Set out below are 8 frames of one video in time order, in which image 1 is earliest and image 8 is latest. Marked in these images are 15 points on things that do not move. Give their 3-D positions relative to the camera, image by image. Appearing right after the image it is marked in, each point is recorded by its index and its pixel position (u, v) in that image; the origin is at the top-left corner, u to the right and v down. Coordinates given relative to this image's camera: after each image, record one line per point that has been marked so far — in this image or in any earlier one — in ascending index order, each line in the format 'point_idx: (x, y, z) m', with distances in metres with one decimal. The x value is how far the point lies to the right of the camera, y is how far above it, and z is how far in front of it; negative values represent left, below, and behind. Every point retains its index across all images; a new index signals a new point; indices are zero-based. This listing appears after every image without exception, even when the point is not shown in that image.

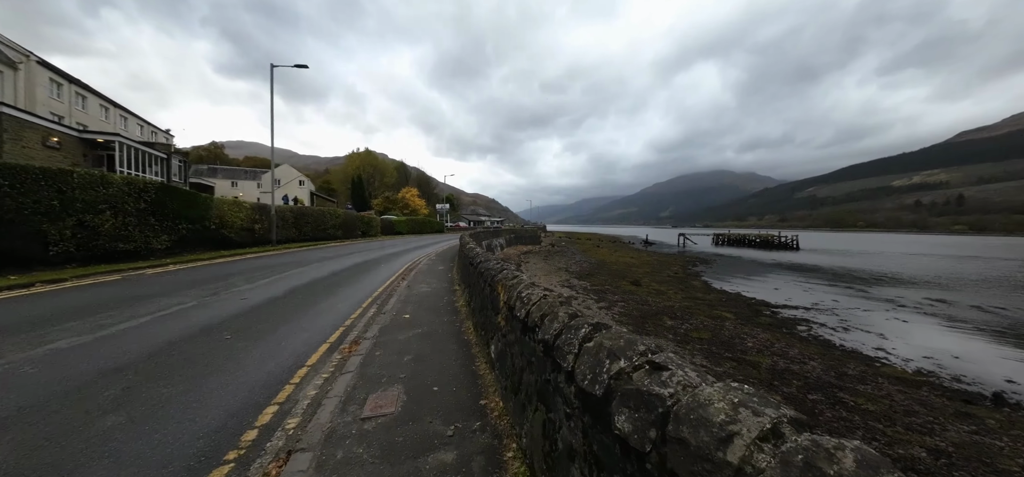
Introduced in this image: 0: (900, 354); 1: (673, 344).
0: (+16.7, -4.8, +15.0) m
1: (+5.9, -3.8, +12.7) m
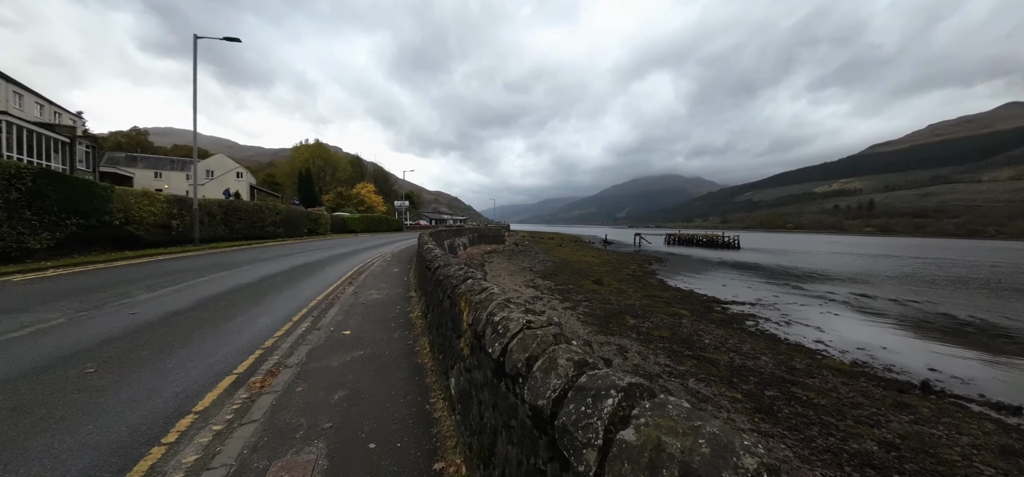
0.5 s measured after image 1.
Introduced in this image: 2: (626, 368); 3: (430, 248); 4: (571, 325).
0: (+15.0, -4.8, +16.1) m
1: (+4.5, -3.8, +12.5) m
2: (+3.3, -3.8, +10.1) m
3: (-2.7, -0.4, +11.6) m
4: (+2.5, -3.5, +13.8) m
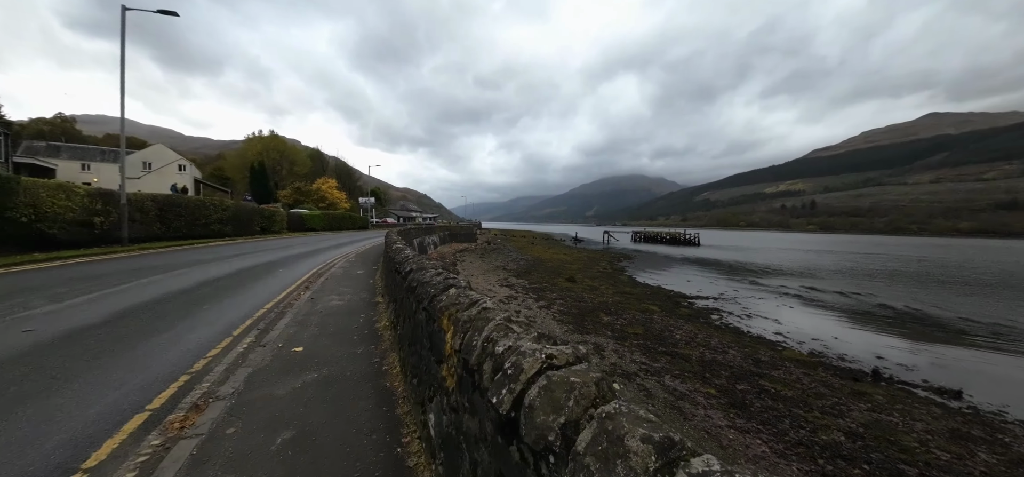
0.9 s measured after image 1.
0: (+13.7, -4.7, +16.9) m
1: (+3.6, -3.7, +12.5) m
2: (+2.6, -3.7, +9.9) m
3: (-3.5, -0.3, +10.9) m
4: (+1.4, -3.4, +13.5) m
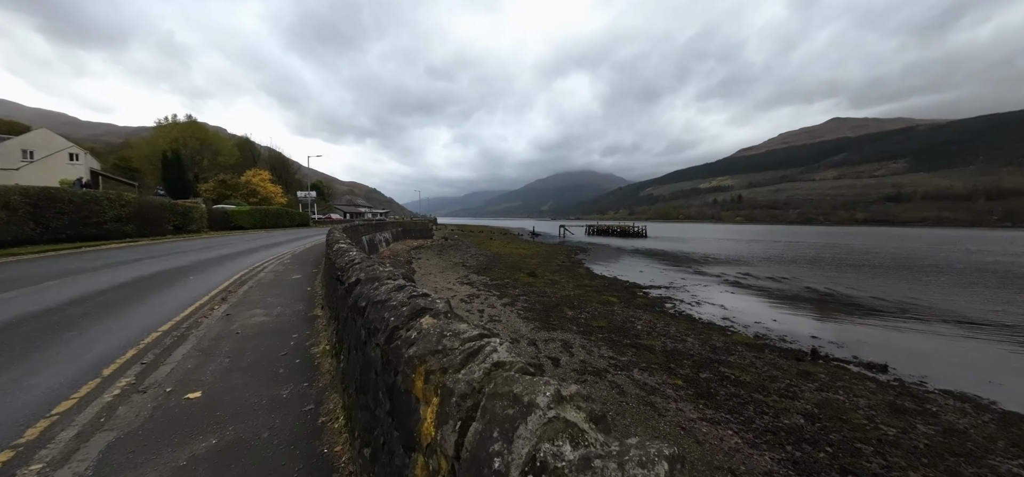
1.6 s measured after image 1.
0: (+11.8, -4.2, +17.9) m
1: (+2.3, -3.5, +12.2) m
2: (+1.7, -3.5, +9.5) m
3: (-4.6, -0.2, +9.6) m
4: (0.0, -3.2, +13.0) m
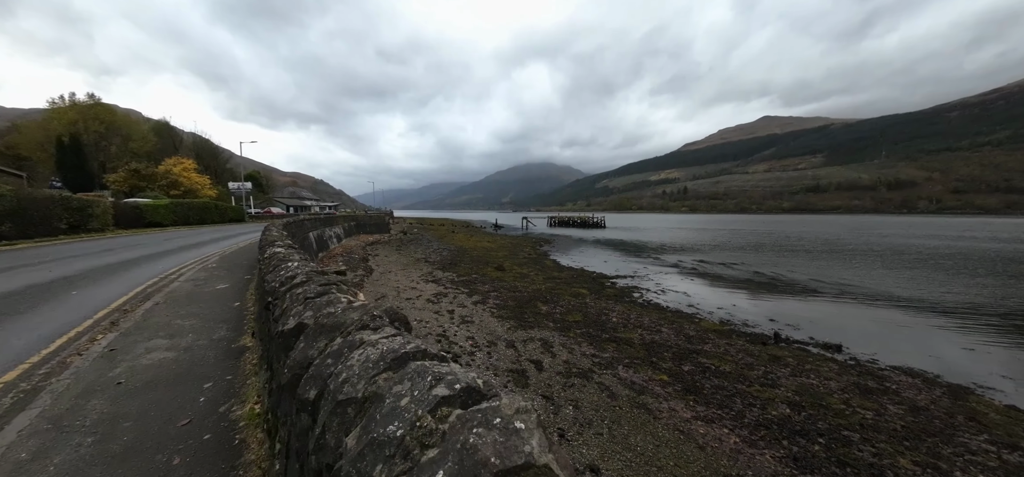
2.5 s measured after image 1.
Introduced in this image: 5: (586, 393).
0: (+10.2, -3.6, +18.4) m
1: (+1.4, -3.2, +11.6) m
2: (+1.1, -3.3, +8.8) m
3: (-5.1, -0.2, +8.1) m
4: (-0.9, -2.9, +12.0) m
5: (+1.6, -3.4, +7.7) m
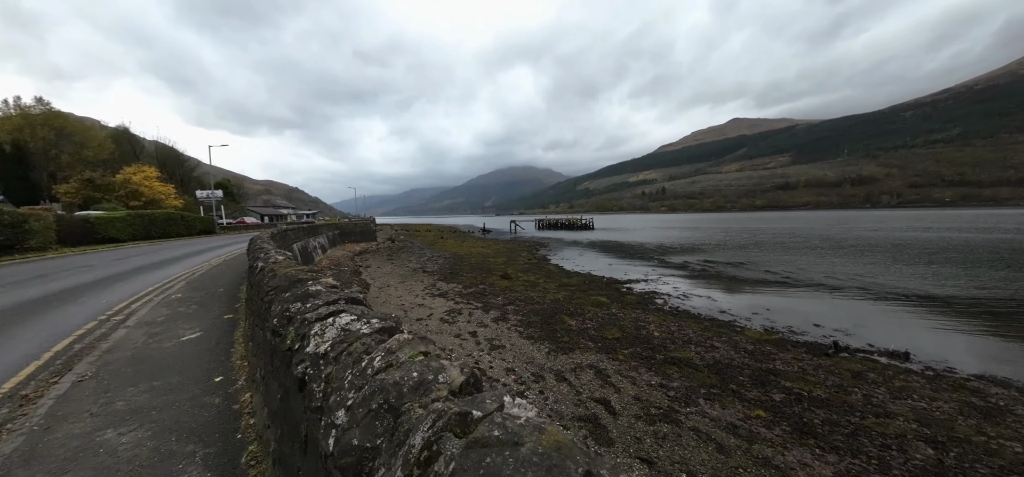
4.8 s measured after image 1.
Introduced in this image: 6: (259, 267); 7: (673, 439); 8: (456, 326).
0: (+11.0, -3.6, +17.1) m
1: (+2.6, -3.4, +9.8) m
2: (+2.5, -3.5, +7.0) m
3: (-3.9, -0.5, +6.0) m
4: (+0.2, -3.2, +10.1) m
5: (+3.0, -3.5, +5.9) m
6: (-5.0, -0.5, +7.0) m
7: (+2.9, -3.5, +6.1) m
8: (-2.0, -3.0, +12.0) m
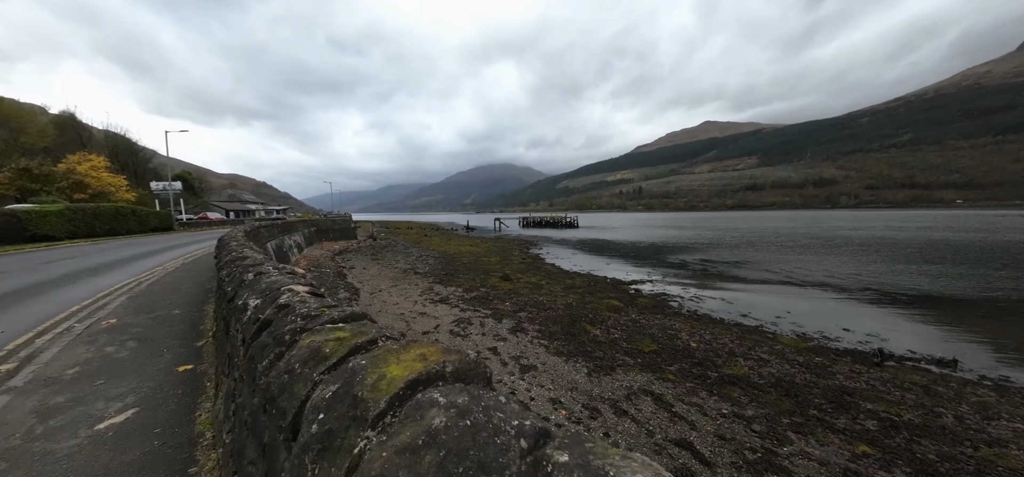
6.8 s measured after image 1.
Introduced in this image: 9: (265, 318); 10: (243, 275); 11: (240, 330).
0: (+11.4, -3.6, +16.1) m
1: (+3.4, -3.4, +8.3) m
2: (+3.5, -3.5, +5.6) m
3: (-2.8, -0.5, +4.2) m
4: (+1.0, -3.2, +8.6) m
5: (+4.1, -3.6, +4.5) m
6: (-3.9, -0.5, +5.1) m
7: (+3.9, -3.6, +4.7) m
8: (-1.3, -3.0, +10.3) m
9: (-3.8, -0.6, +4.8) m
10: (-4.6, -0.5, +5.7) m
11: (-3.8, -0.6, +4.7) m
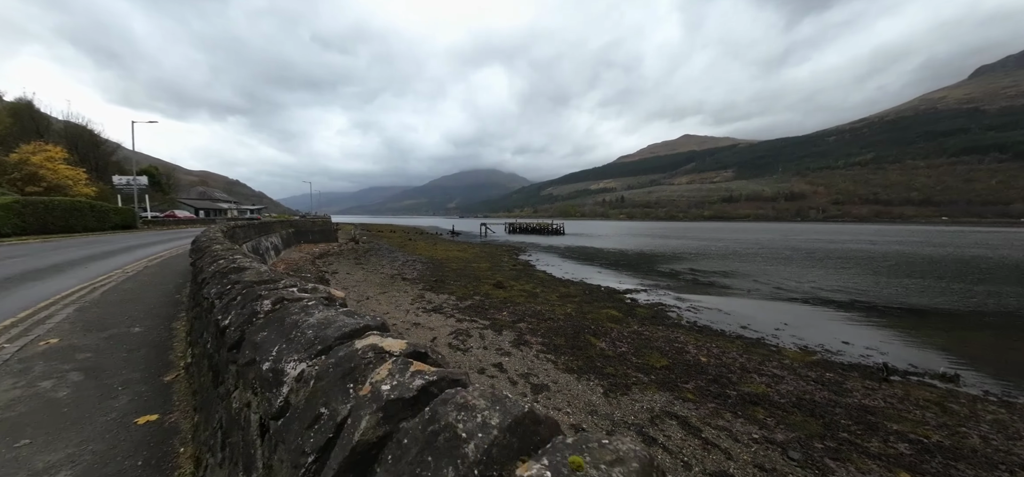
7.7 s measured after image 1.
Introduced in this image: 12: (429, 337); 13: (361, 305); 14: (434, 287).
0: (+11.2, -4.1, +16.0) m
1: (+3.7, -3.6, +7.8) m
2: (+3.8, -3.7, +5.1) m
3: (-2.3, -0.5, +3.4) m
4: (+1.3, -3.4, +7.9) m
5: (+4.5, -3.7, +4.0) m
6: (-3.5, -0.6, +4.3) m
7: (+4.3, -3.7, +4.2) m
8: (-1.1, -3.1, +9.5) m
9: (-3.3, -0.6, +3.9) m
10: (-4.1, -0.5, +4.8) m
11: (-3.3, -0.7, +3.9) m
12: (-2.6, -2.9, +10.7) m
13: (-5.8, -2.5, +13.4) m
14: (-4.3, -2.5, +18.5) m
